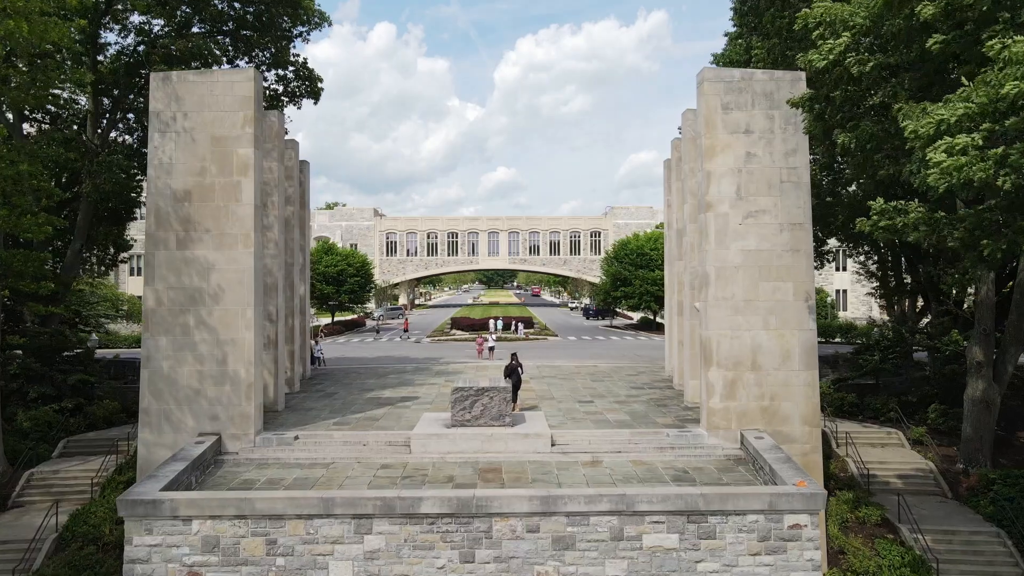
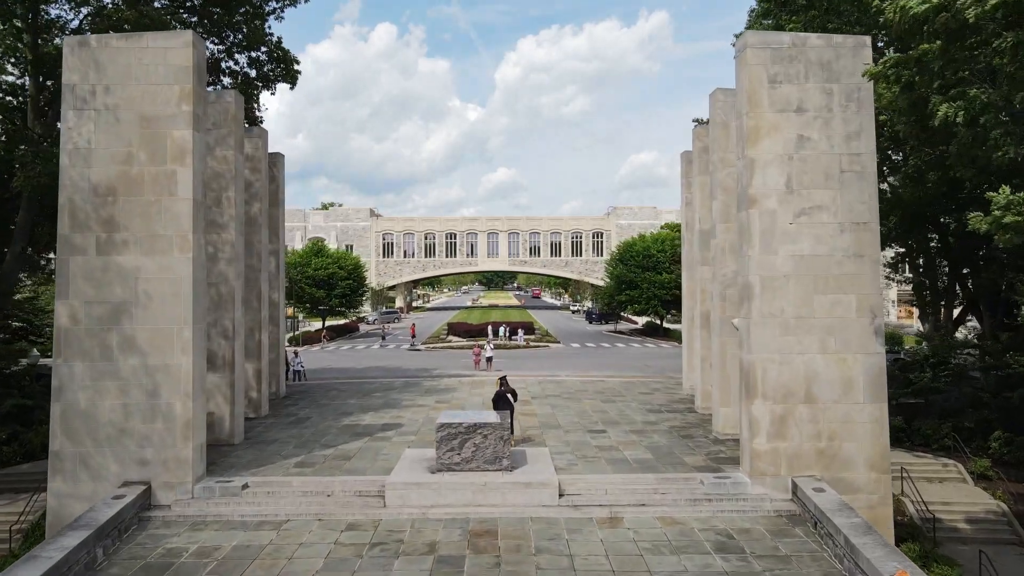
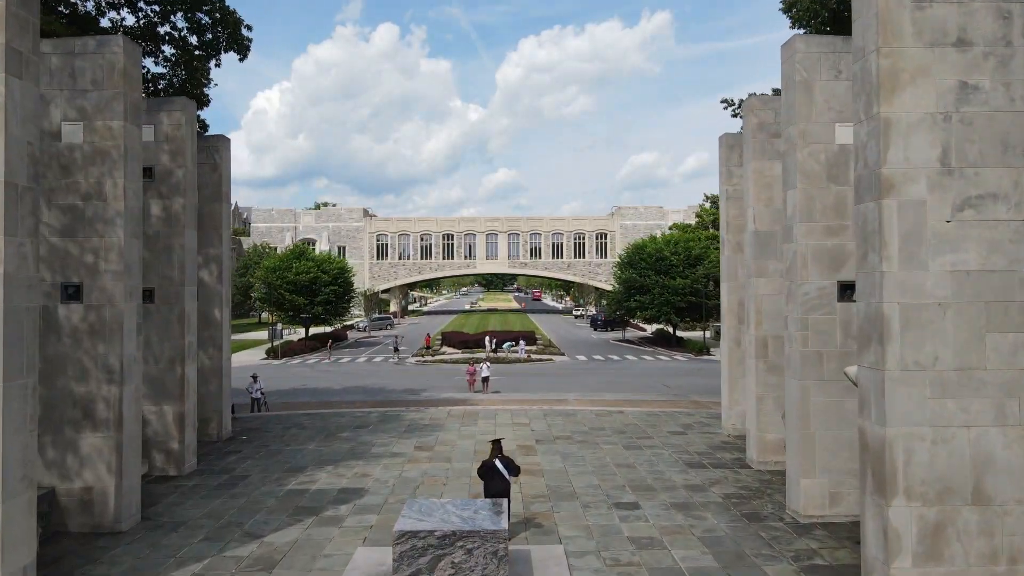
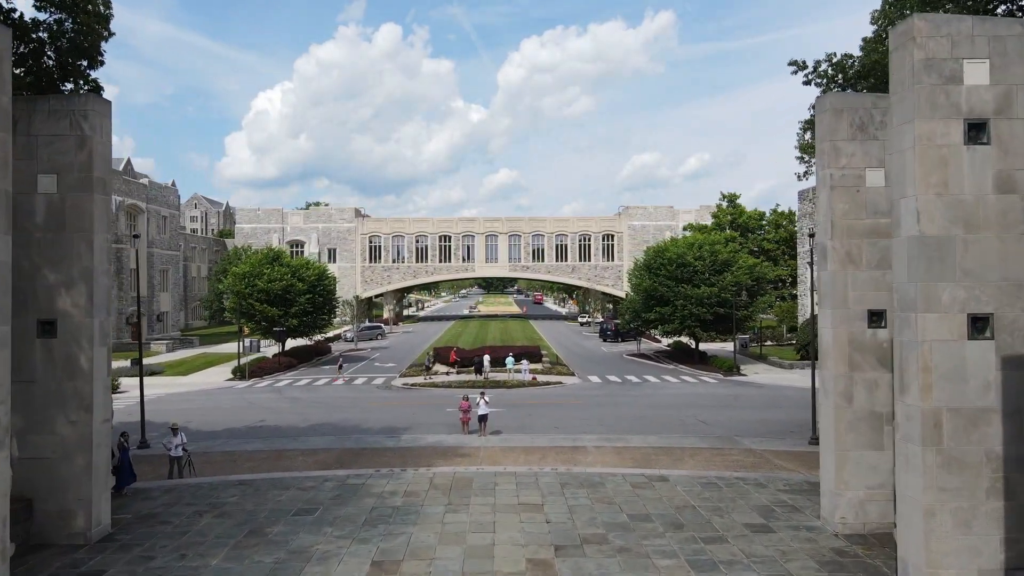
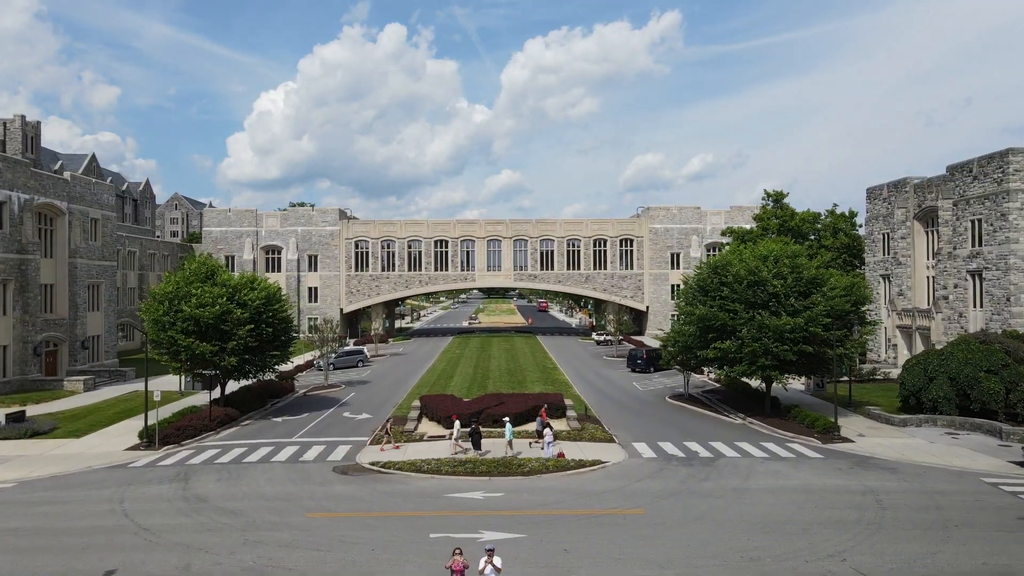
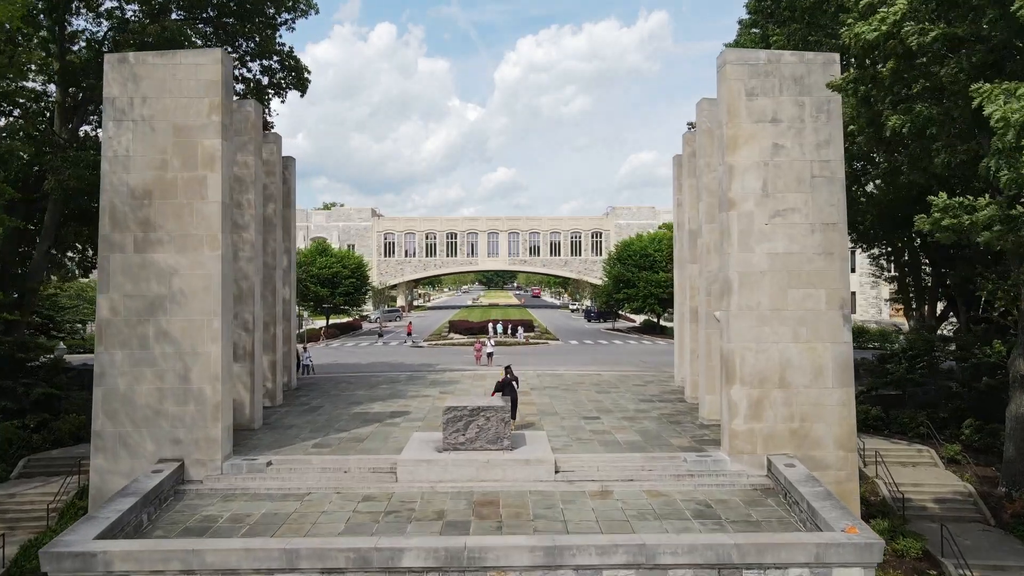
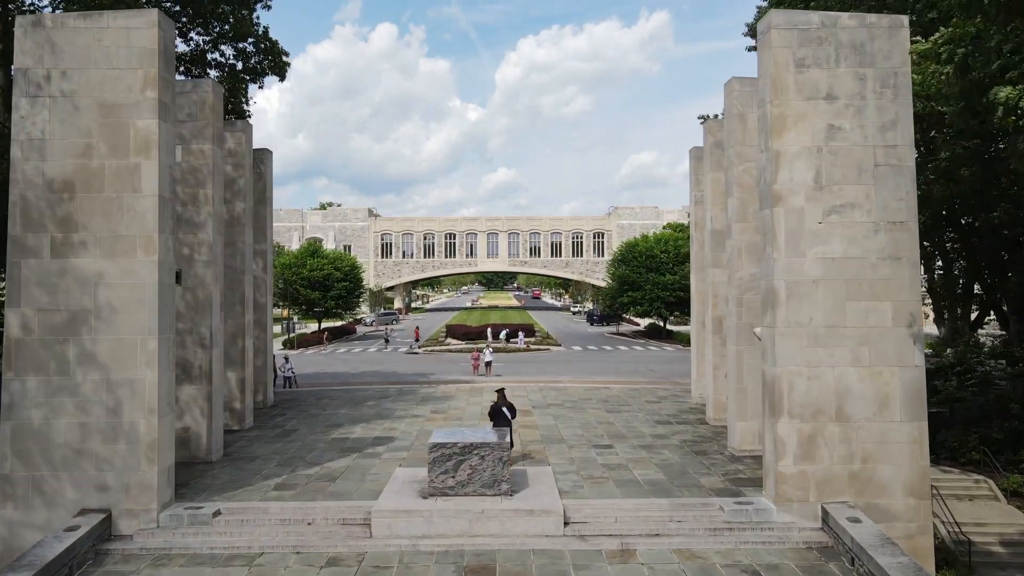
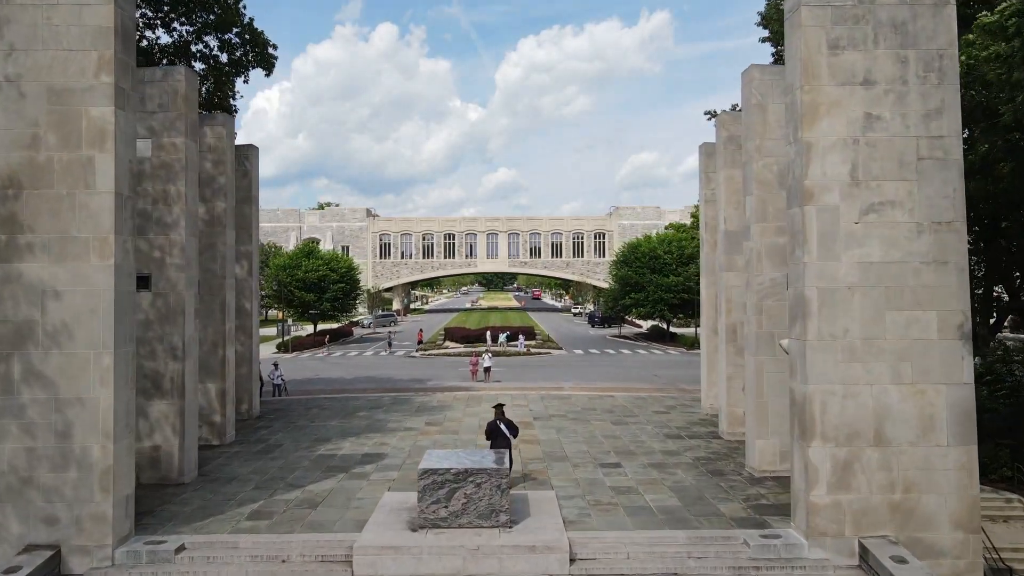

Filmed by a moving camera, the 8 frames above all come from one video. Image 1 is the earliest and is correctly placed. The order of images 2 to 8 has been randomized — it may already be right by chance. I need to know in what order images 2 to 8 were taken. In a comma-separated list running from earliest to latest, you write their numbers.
6, 2, 7, 8, 3, 4, 5
